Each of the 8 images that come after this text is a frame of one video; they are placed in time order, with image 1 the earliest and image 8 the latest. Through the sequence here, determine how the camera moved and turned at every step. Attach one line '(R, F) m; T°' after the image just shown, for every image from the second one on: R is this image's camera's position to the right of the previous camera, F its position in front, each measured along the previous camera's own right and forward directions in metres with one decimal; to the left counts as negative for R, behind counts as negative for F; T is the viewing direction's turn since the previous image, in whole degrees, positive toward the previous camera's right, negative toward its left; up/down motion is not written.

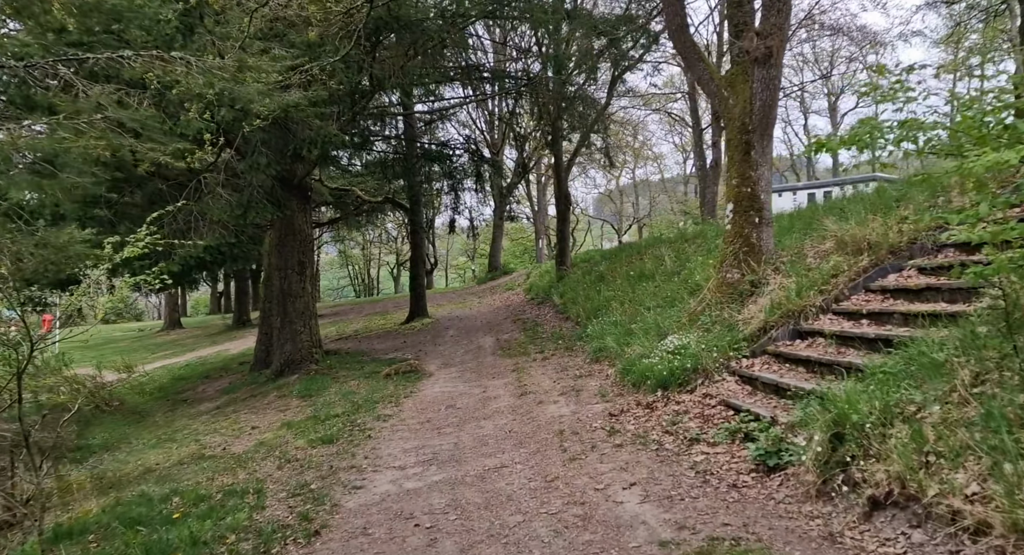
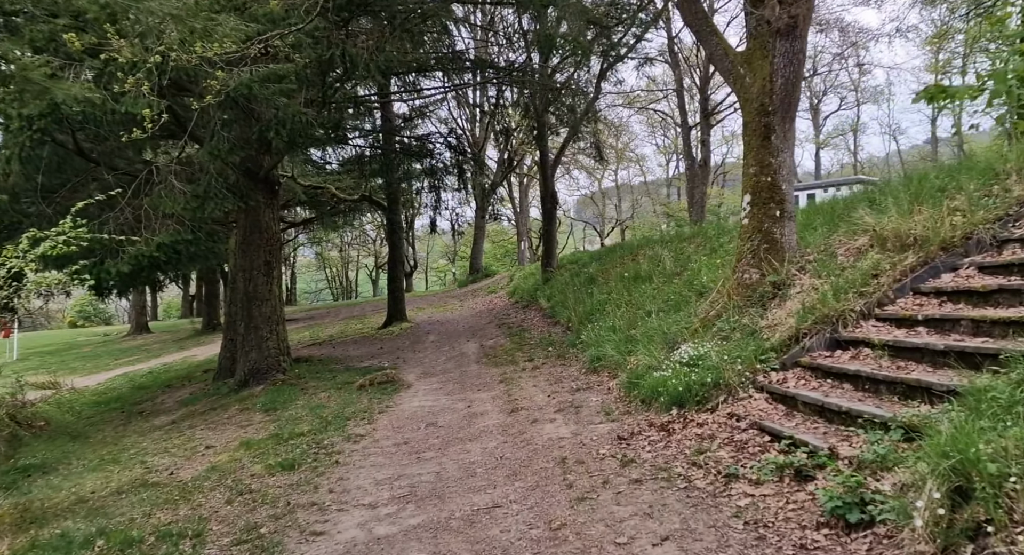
(-0.1, +1.0) m; +2°
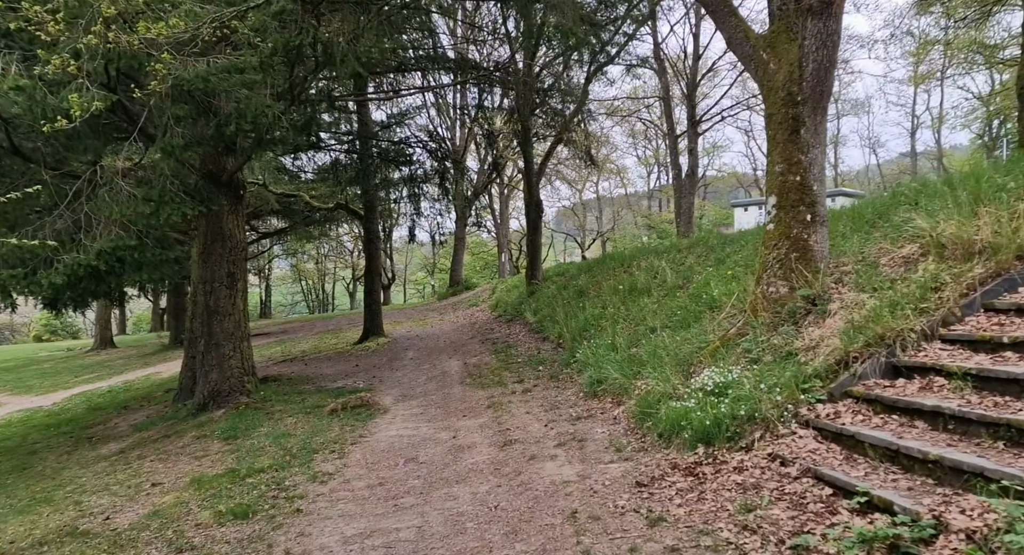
(-0.1, +0.9) m; +2°
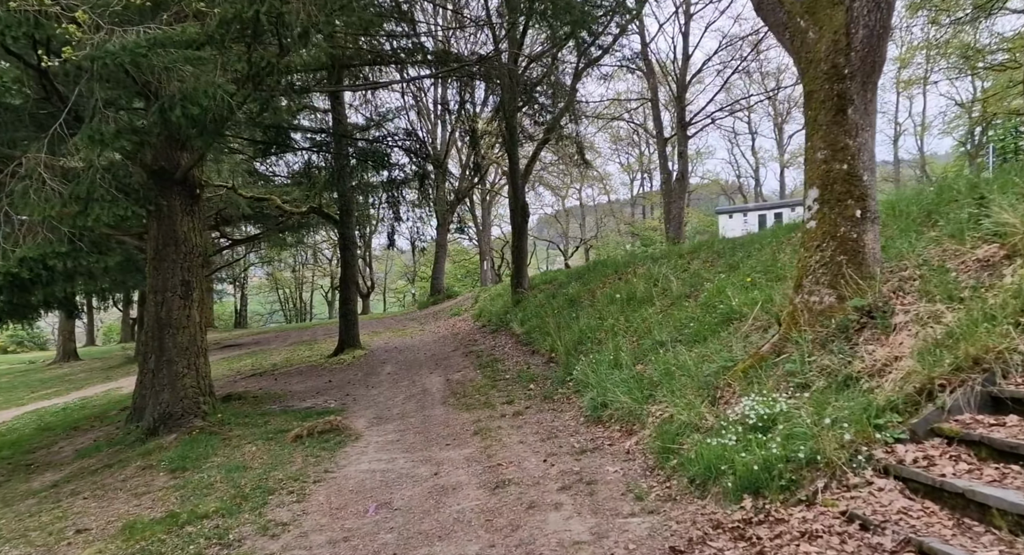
(-0.1, +1.0) m; +2°
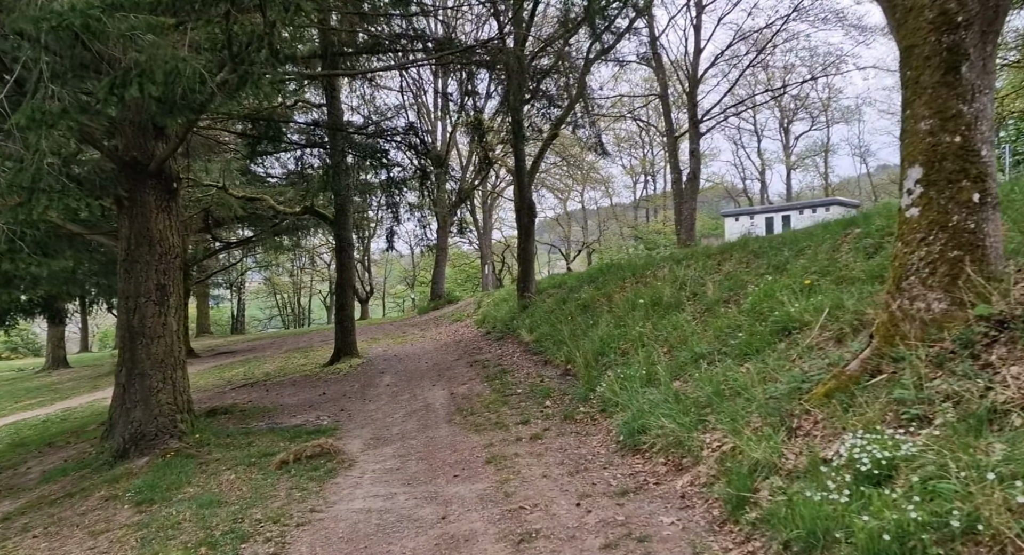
(-0.2, +1.0) m; 0°
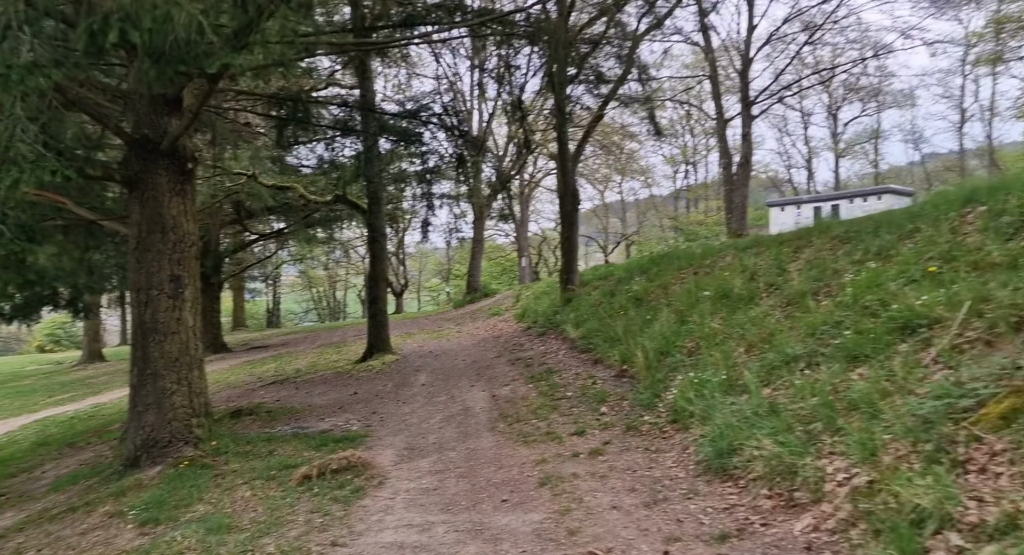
(-0.2, +1.0) m; -3°
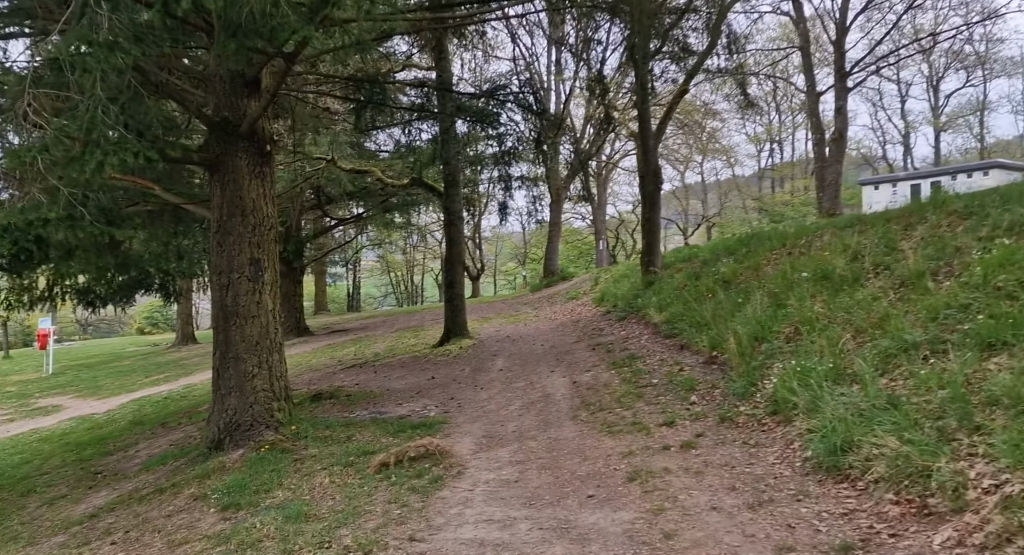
(-0.1, +0.4) m; -6°
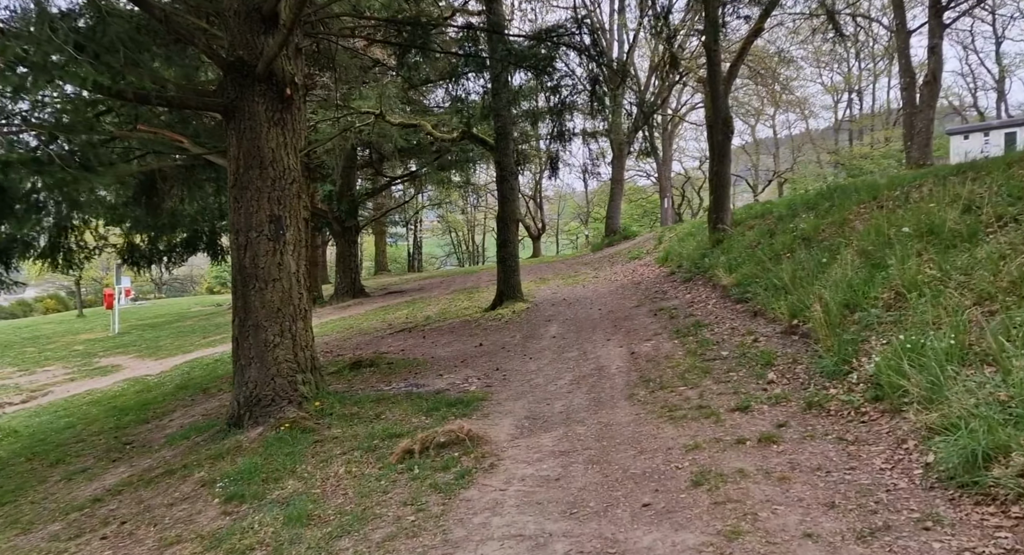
(+0.1, +1.0) m; -5°
